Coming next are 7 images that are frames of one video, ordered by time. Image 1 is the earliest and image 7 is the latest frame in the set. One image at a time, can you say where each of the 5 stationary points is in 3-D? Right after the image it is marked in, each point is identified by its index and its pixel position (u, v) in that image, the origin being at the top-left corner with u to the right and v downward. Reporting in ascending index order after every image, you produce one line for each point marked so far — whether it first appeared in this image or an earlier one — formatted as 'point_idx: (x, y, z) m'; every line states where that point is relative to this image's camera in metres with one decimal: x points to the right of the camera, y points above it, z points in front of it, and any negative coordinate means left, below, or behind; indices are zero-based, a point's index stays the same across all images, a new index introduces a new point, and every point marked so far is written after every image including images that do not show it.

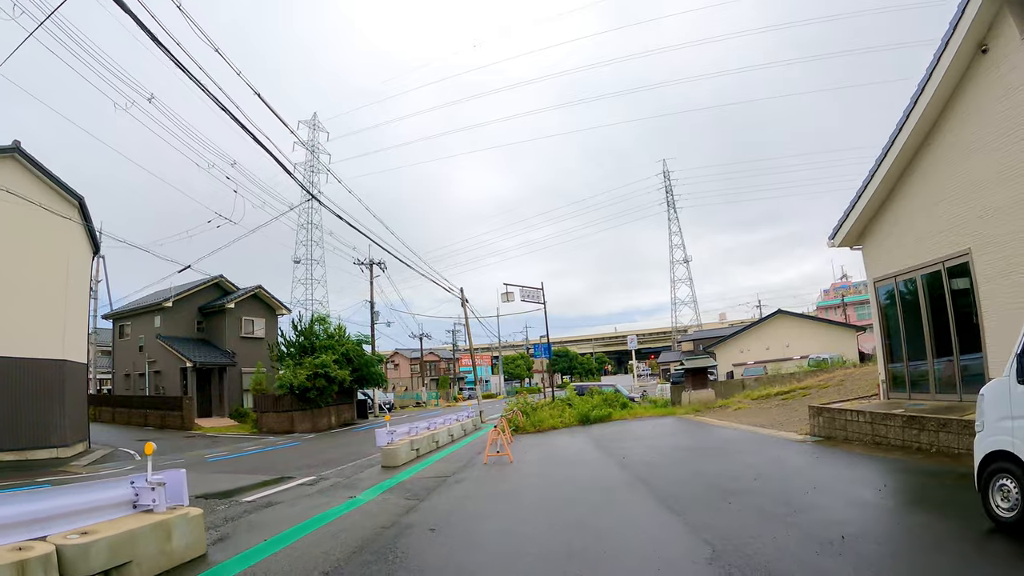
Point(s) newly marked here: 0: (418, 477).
0: (-1.4, -2.9, +8.3) m
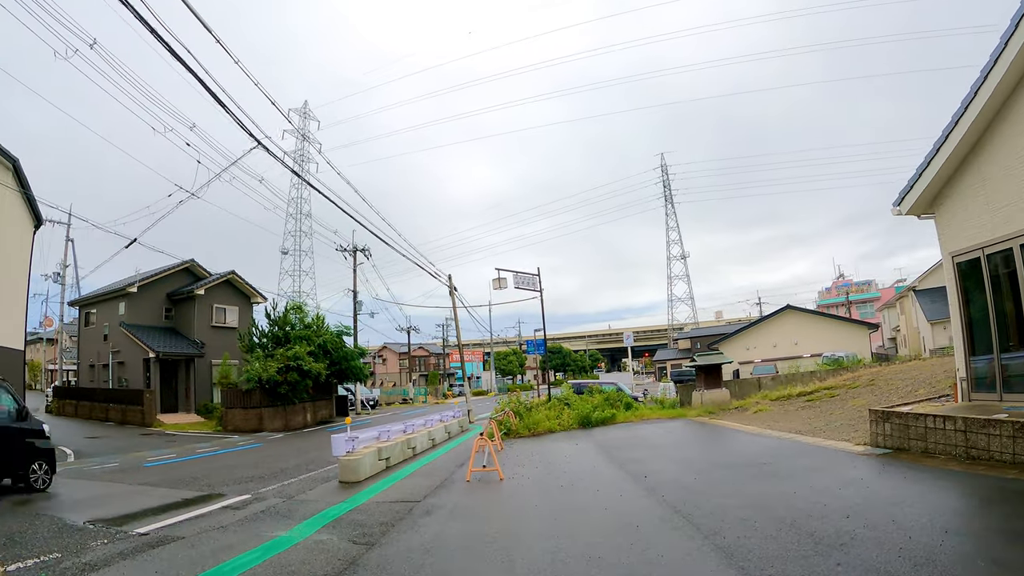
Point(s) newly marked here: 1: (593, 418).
0: (-1.5, -2.5, +6.4) m
1: (+2.3, -3.7, +15.6) m
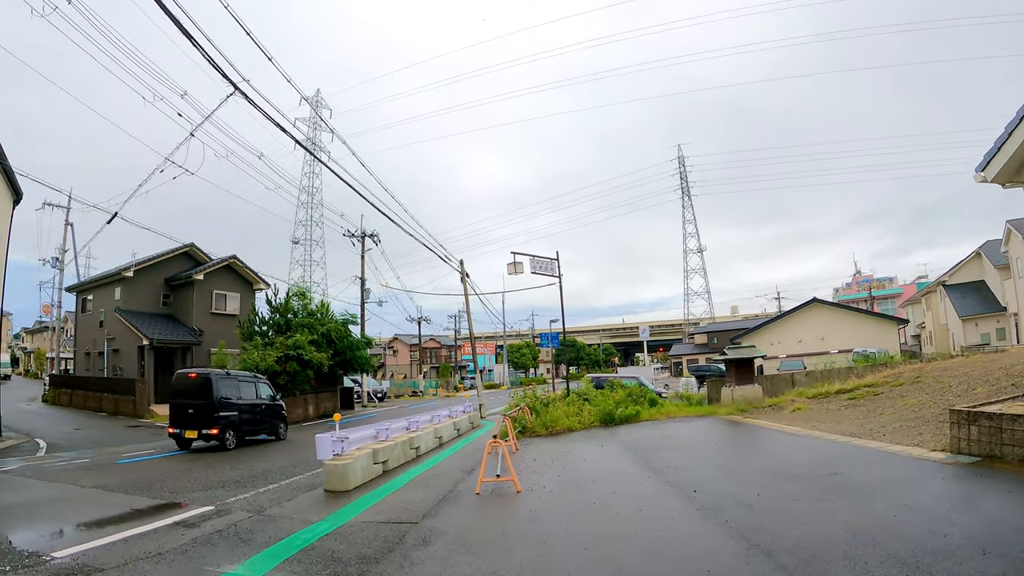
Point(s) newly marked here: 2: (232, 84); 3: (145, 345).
0: (-1.4, -2.1, +5.1) m
1: (+2.7, -3.3, +14.2) m
2: (-3.9, +2.9, +7.7) m
3: (-12.9, -2.0, +19.4) m
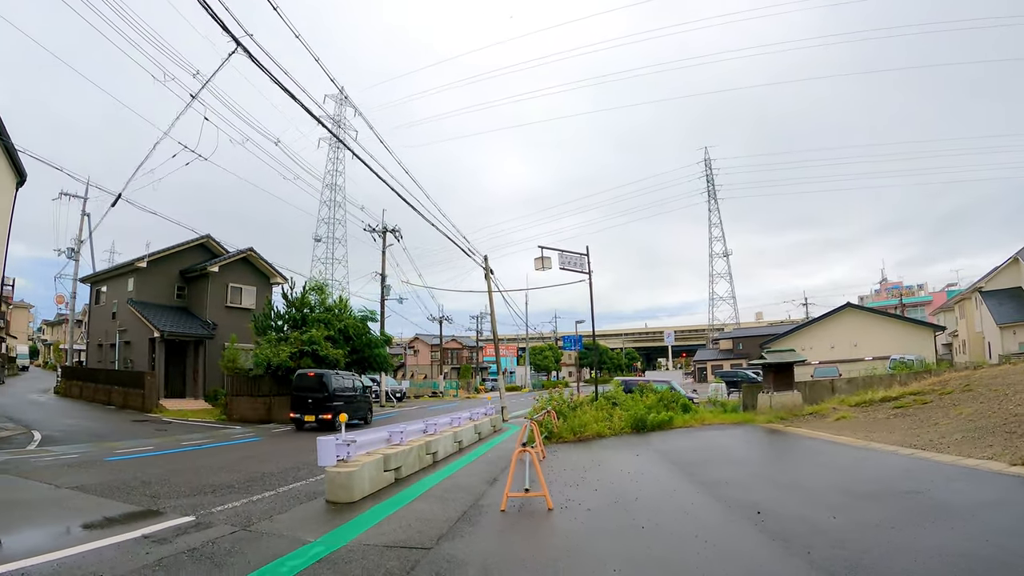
0: (-1.1, -1.9, +4.1) m
1: (+3.2, -3.2, +13.2) m
2: (-3.5, +3.1, +6.9) m
3: (-12.2, -1.7, +18.9) m
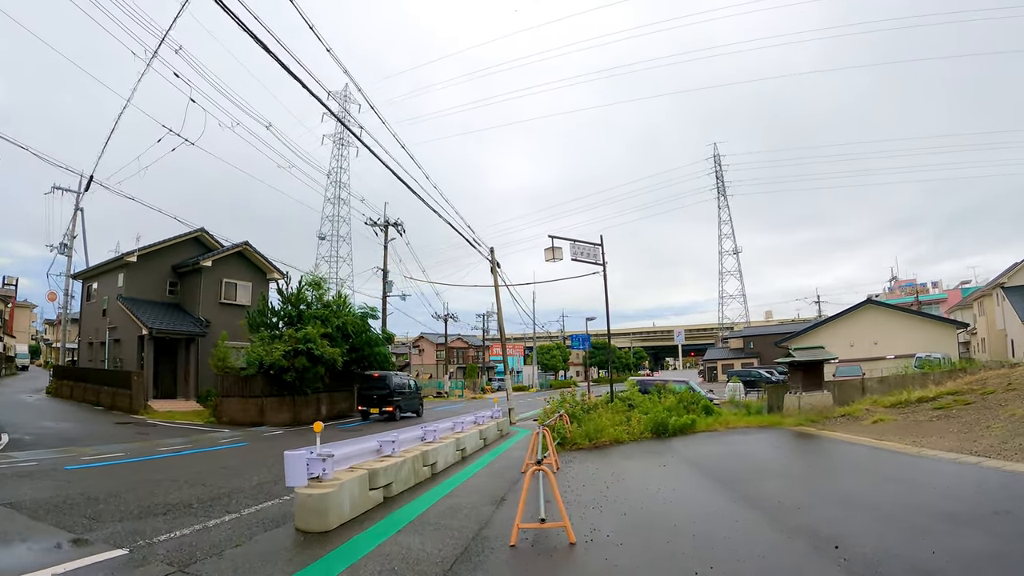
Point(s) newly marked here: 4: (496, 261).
0: (-1.0, -1.7, +3.1) m
1: (+3.4, -3.0, +12.0) m
2: (-3.4, +3.3, +5.8) m
3: (-11.9, -1.5, +17.9) m
4: (-0.5, +0.9, +18.6) m
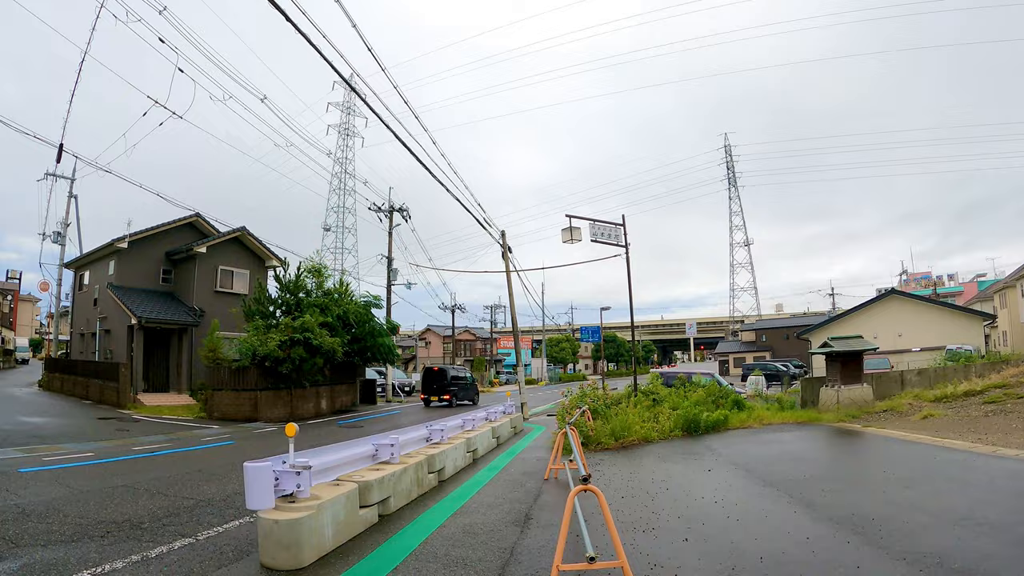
0: (-0.8, -1.5, +1.9) m
1: (+3.7, -2.6, +10.8) m
2: (-3.2, +3.5, +4.7) m
3: (-11.5, -1.1, +16.9) m
4: (-0.2, +1.3, +17.4) m
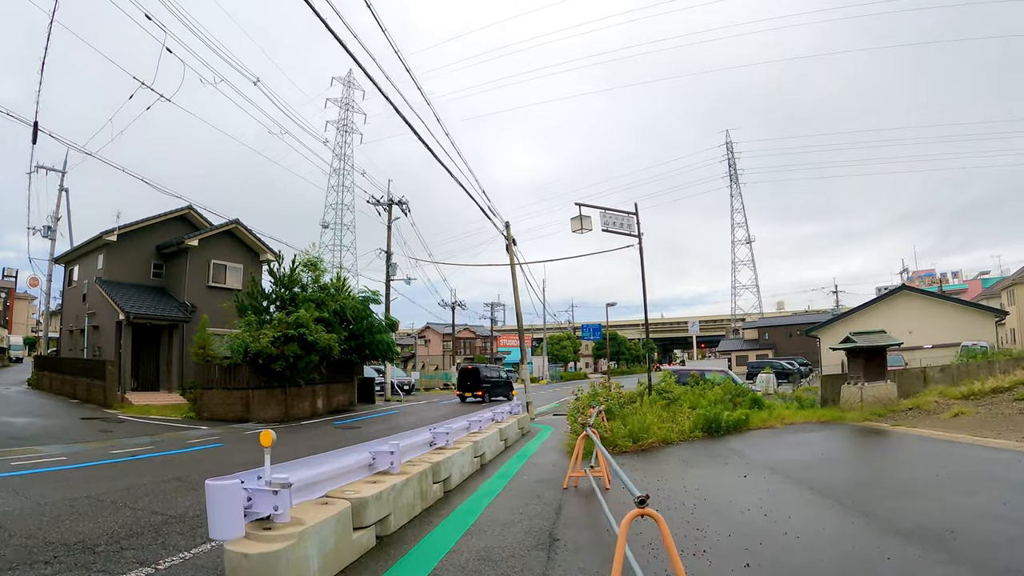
0: (-0.7, -1.4, +1.2) m
1: (+3.9, -2.5, +10.1) m
2: (-3.0, +3.7, +3.9) m
3: (-11.4, -0.9, +16.2) m
4: (0.0, +1.5, +16.6) m
